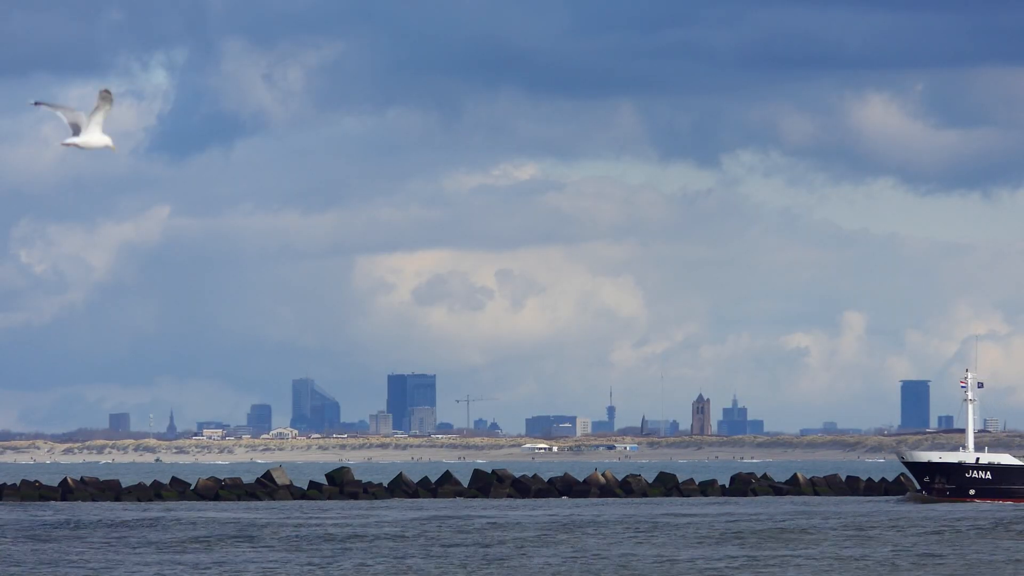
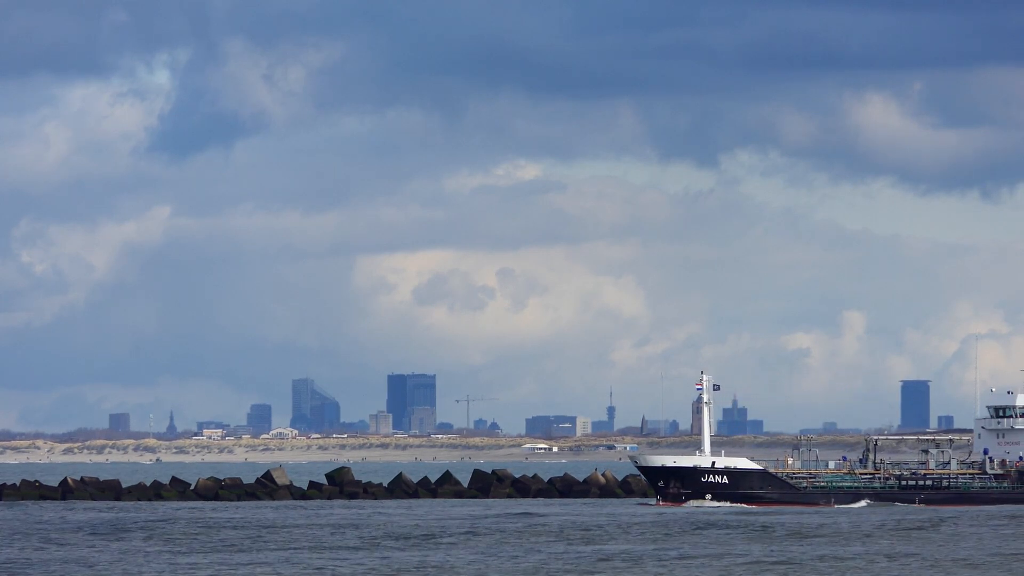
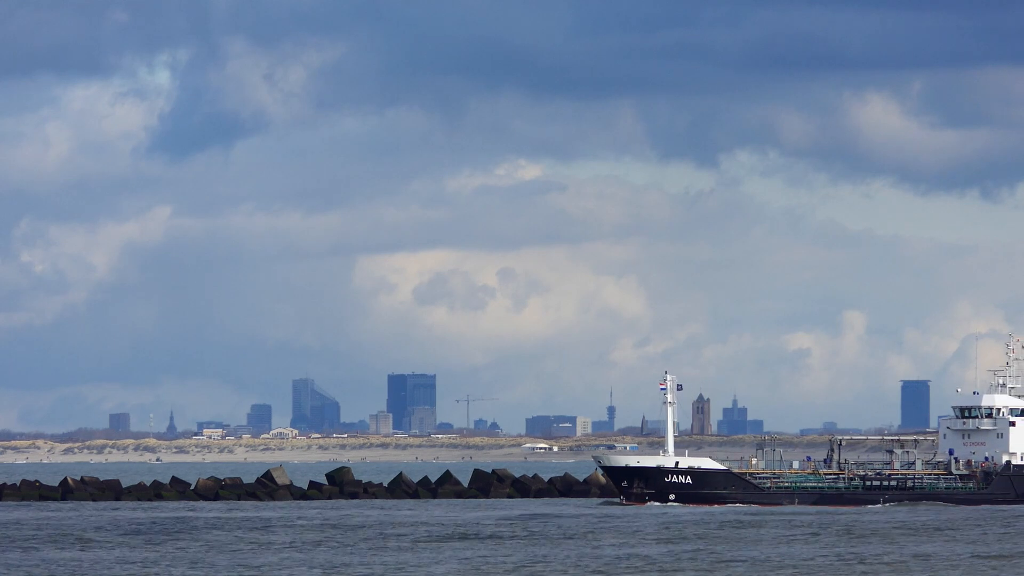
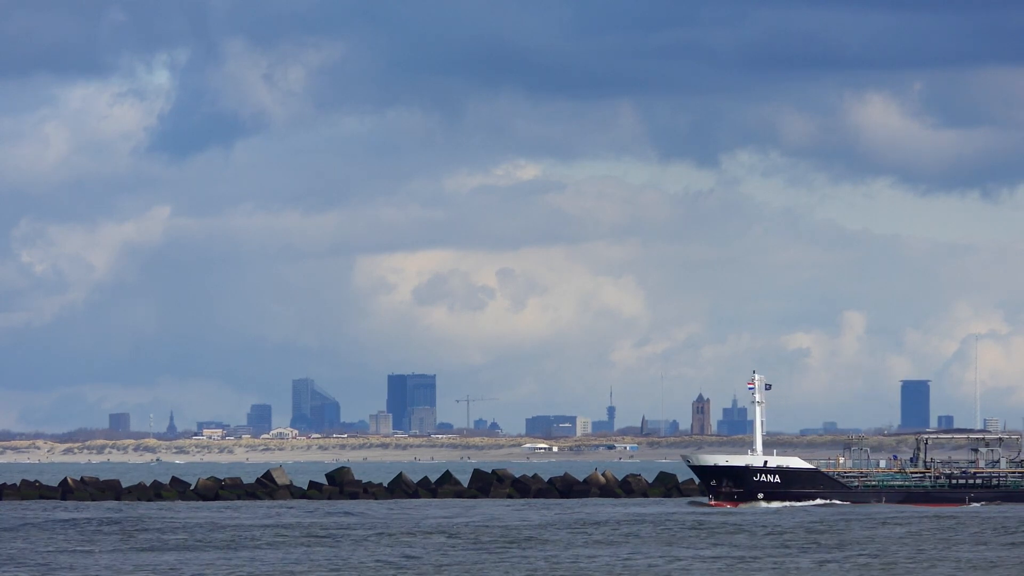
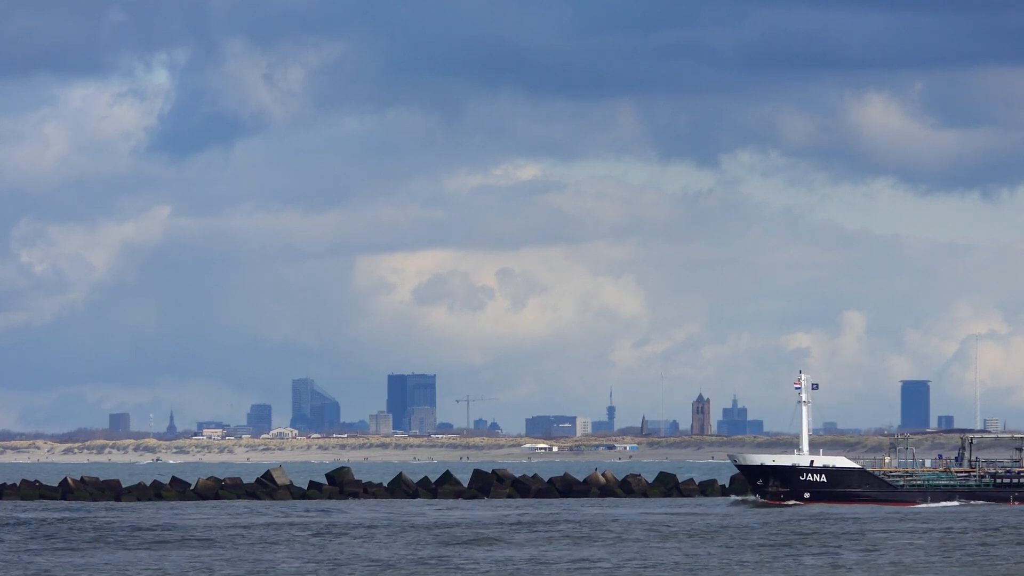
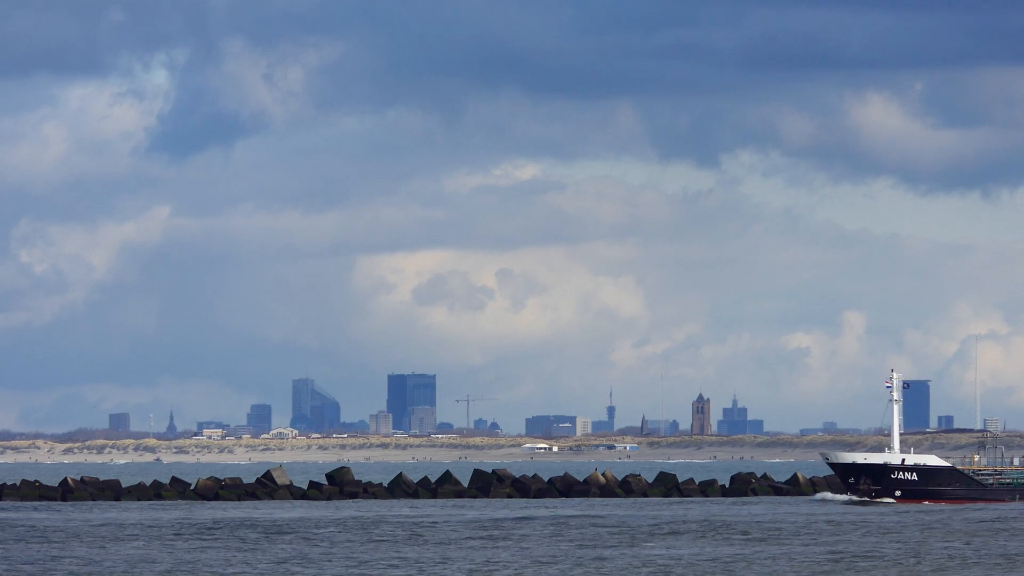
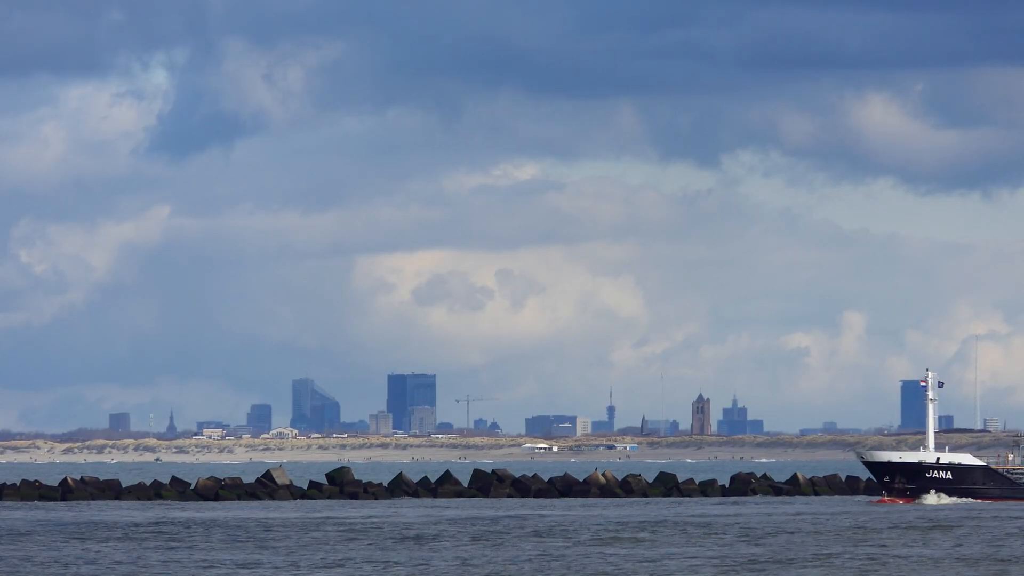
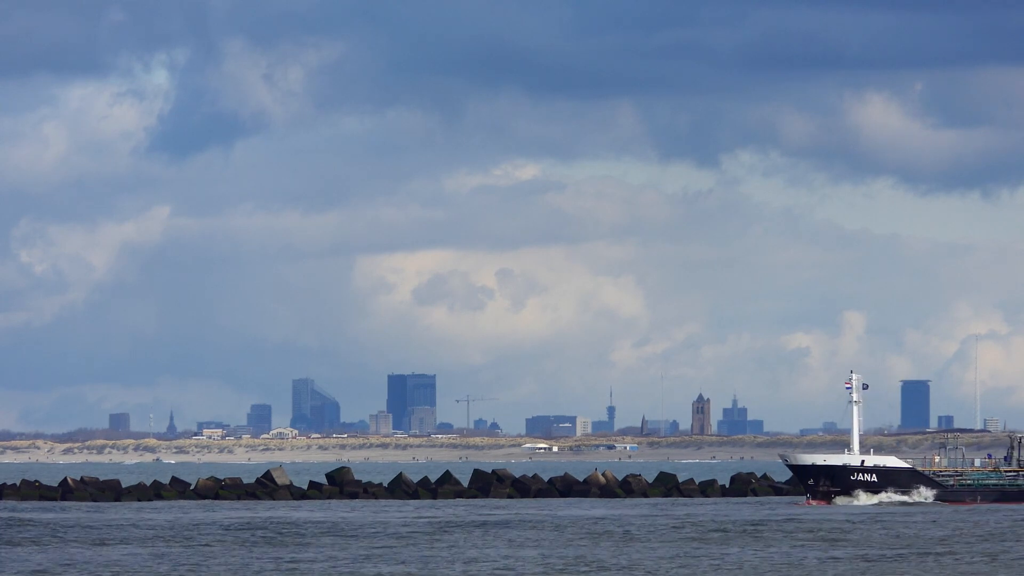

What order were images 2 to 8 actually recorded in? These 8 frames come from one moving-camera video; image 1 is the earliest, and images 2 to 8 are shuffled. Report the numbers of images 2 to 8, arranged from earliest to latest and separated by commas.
7, 6, 8, 5, 4, 2, 3
